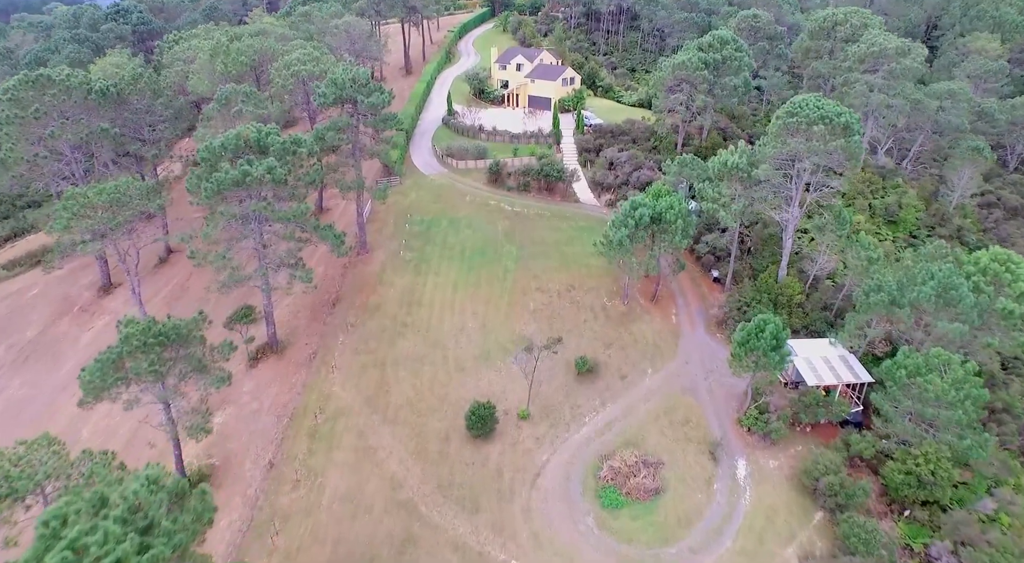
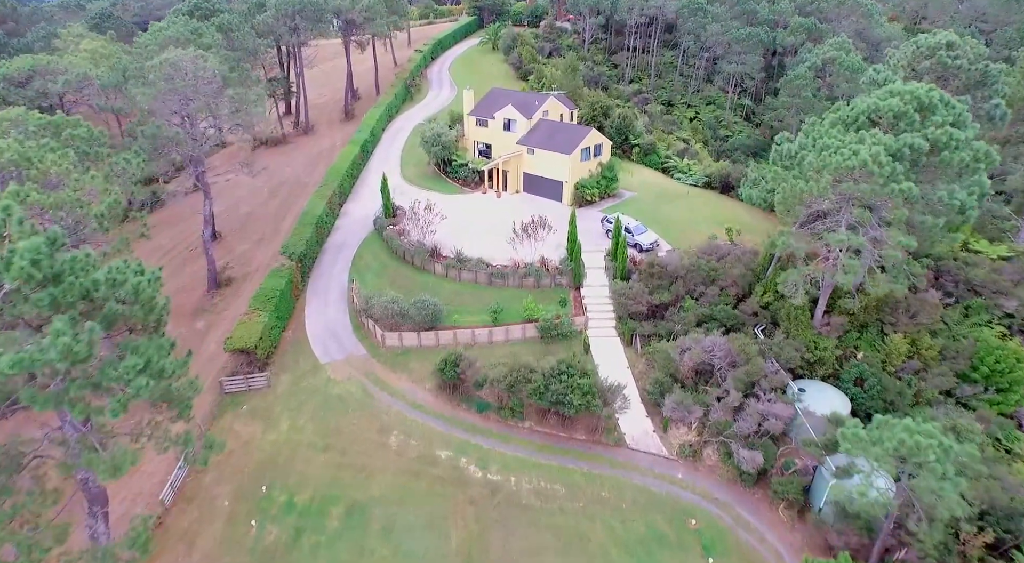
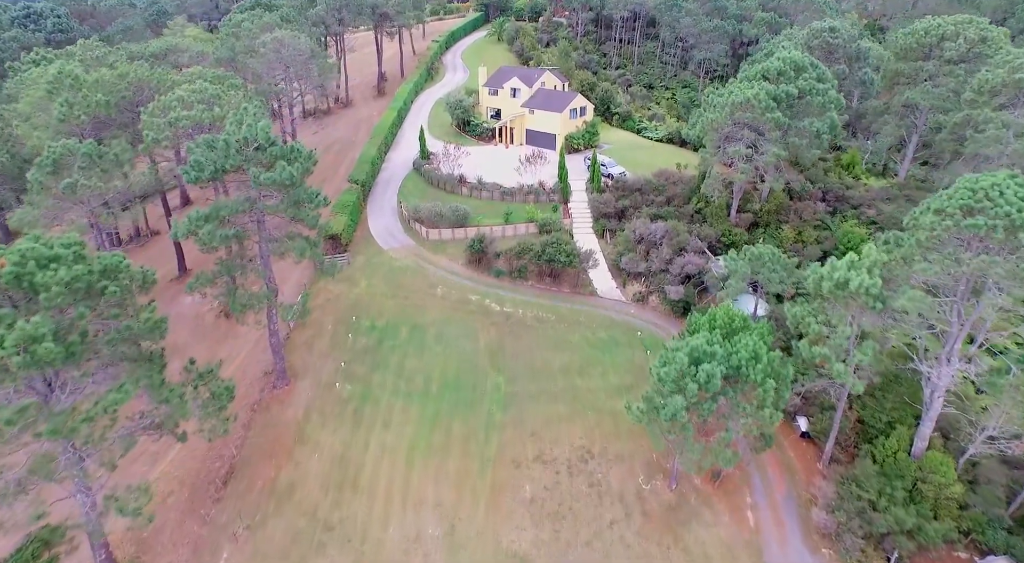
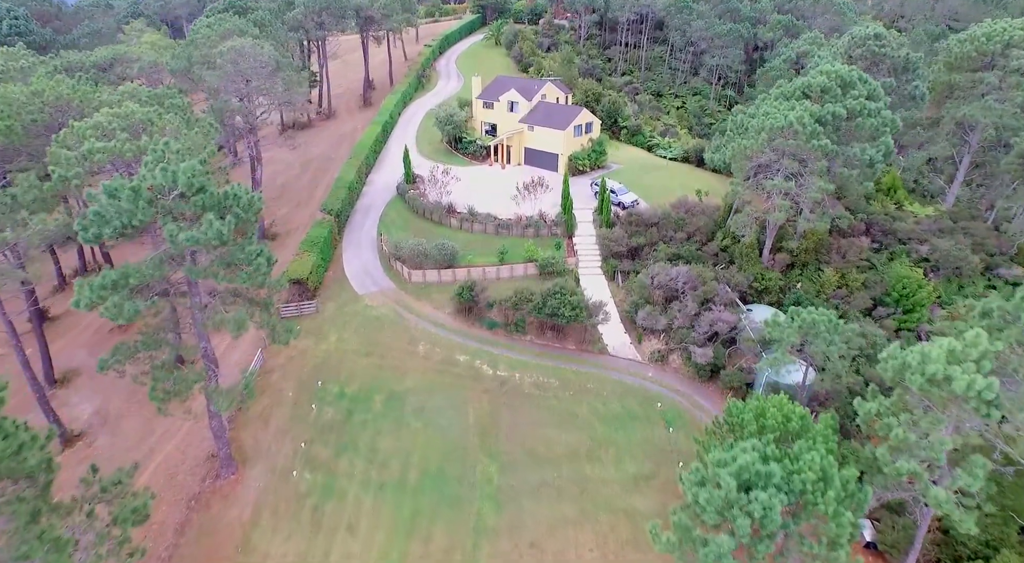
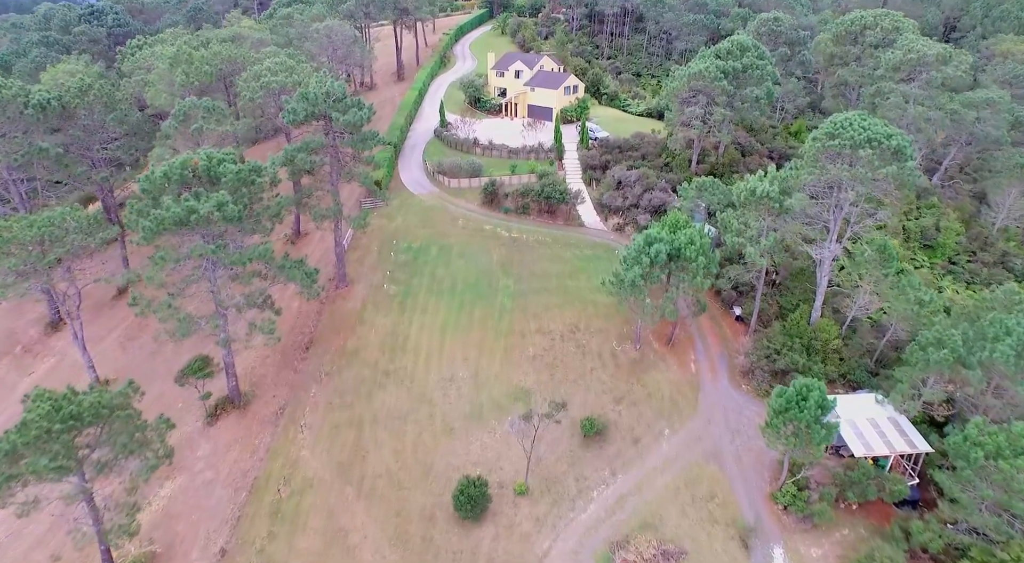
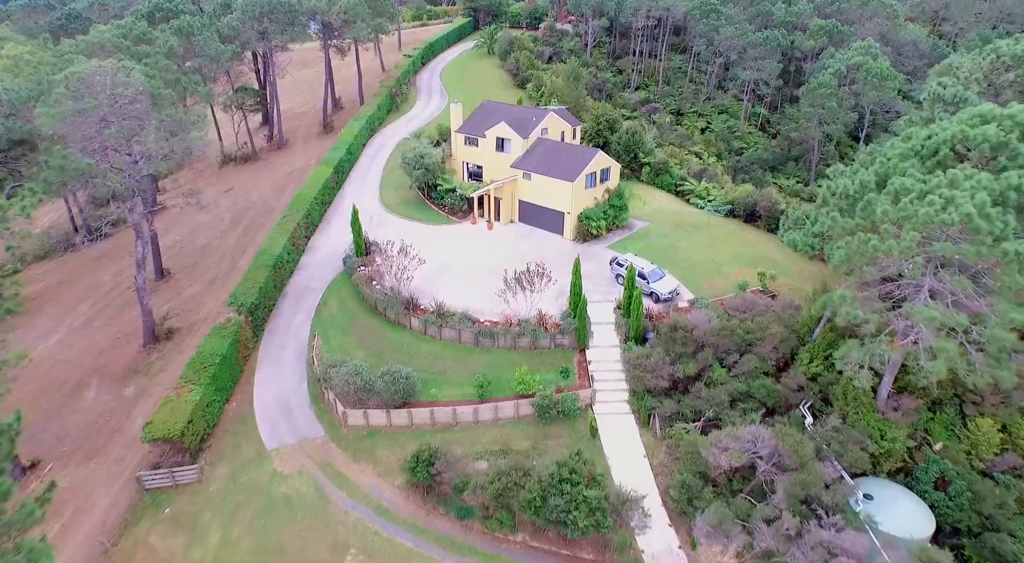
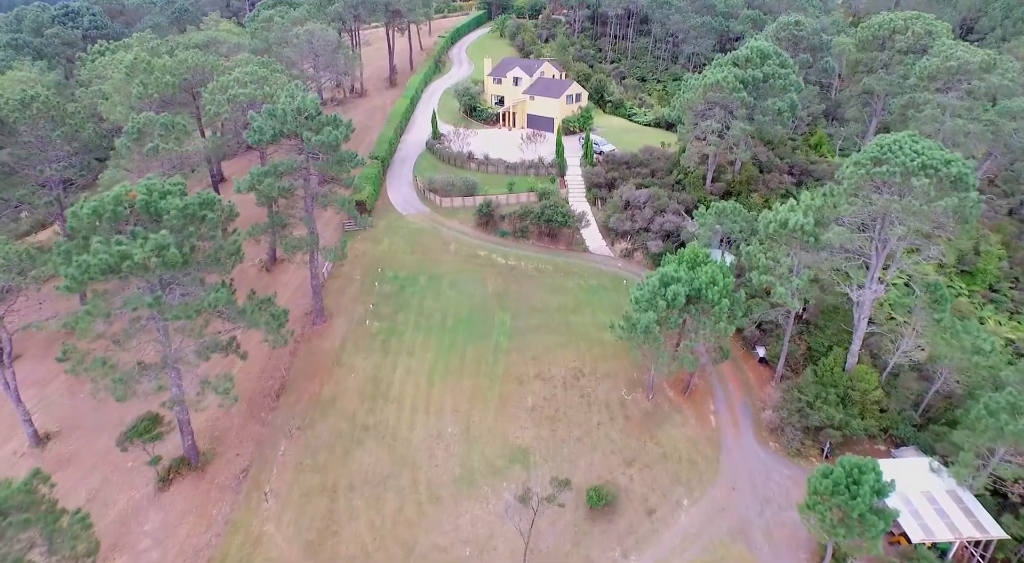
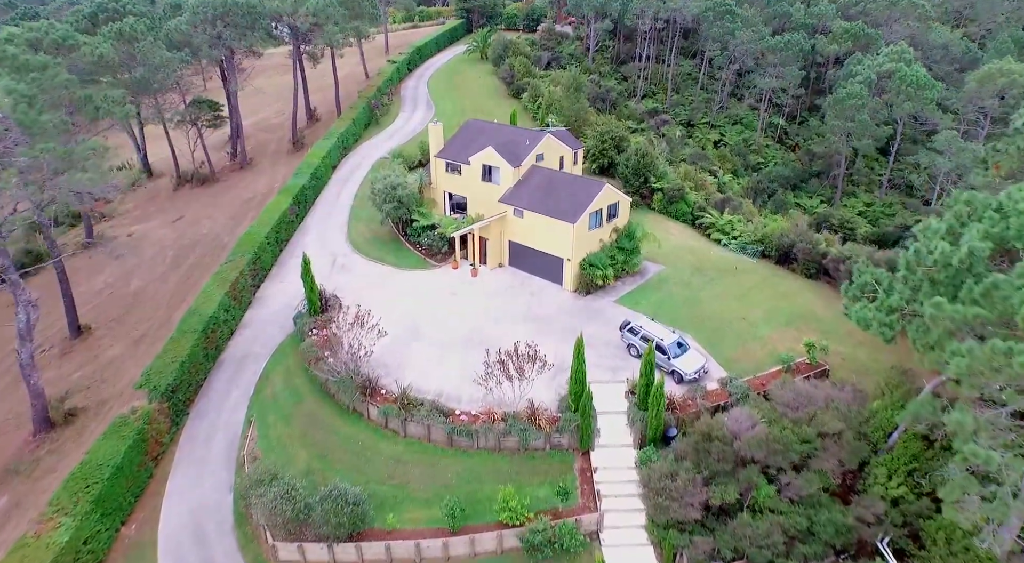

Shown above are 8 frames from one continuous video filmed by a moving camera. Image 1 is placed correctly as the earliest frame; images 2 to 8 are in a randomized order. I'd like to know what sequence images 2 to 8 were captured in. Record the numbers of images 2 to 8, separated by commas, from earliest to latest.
5, 7, 3, 4, 2, 6, 8
